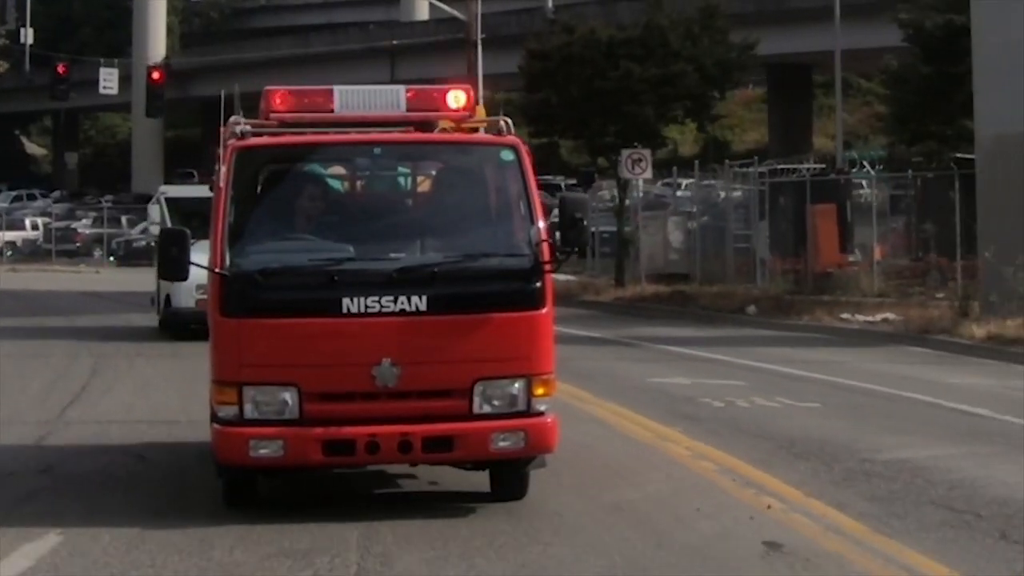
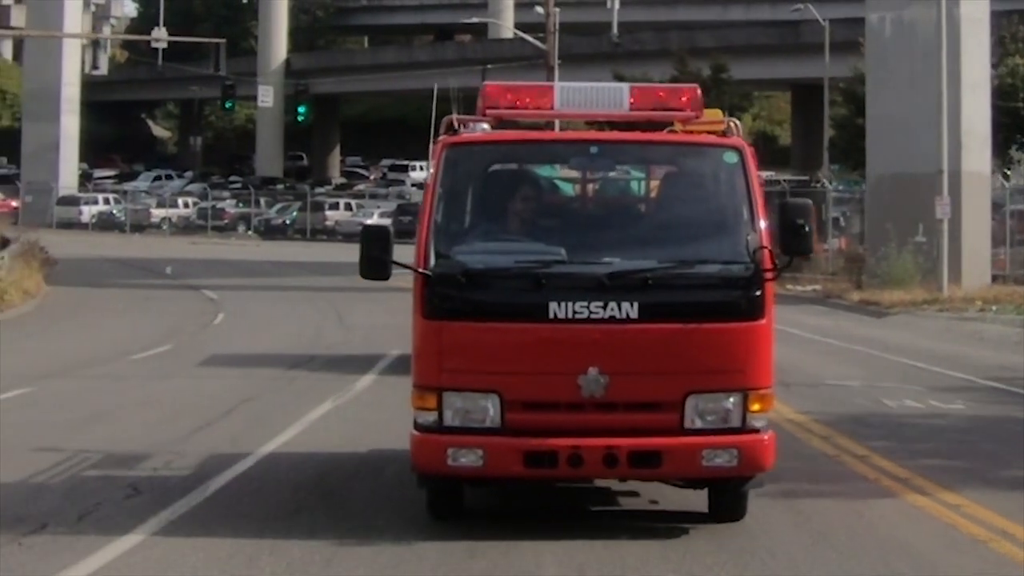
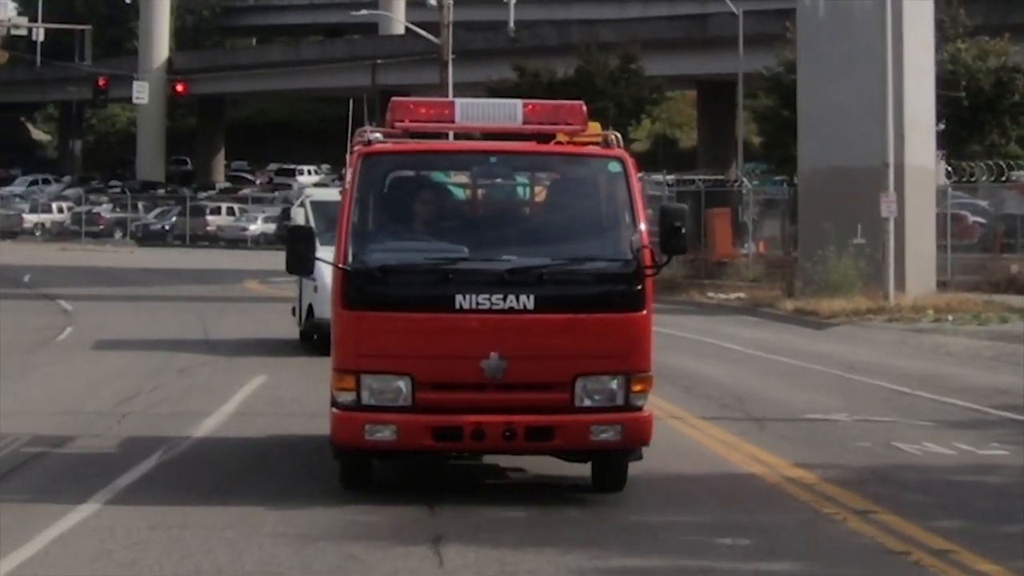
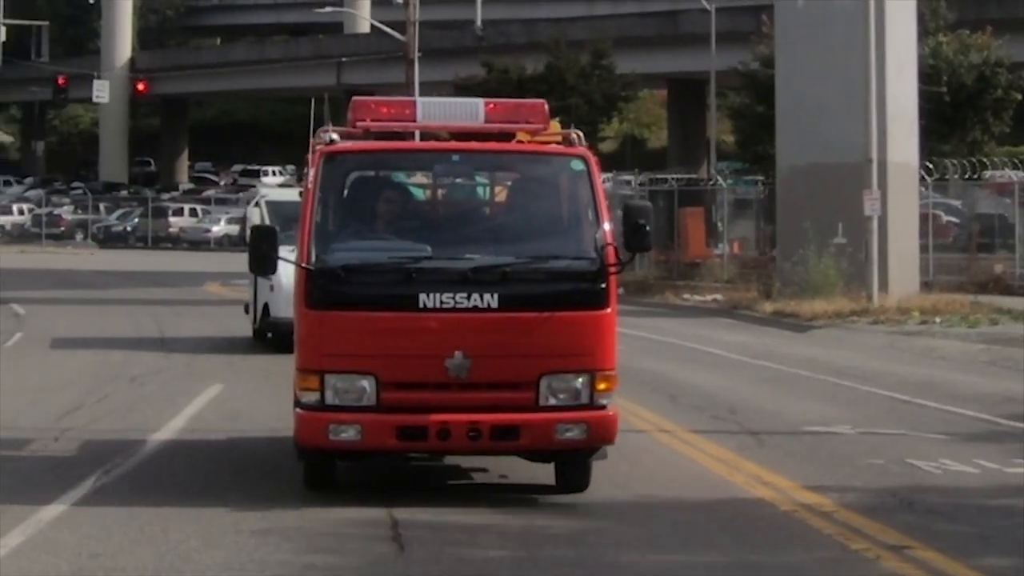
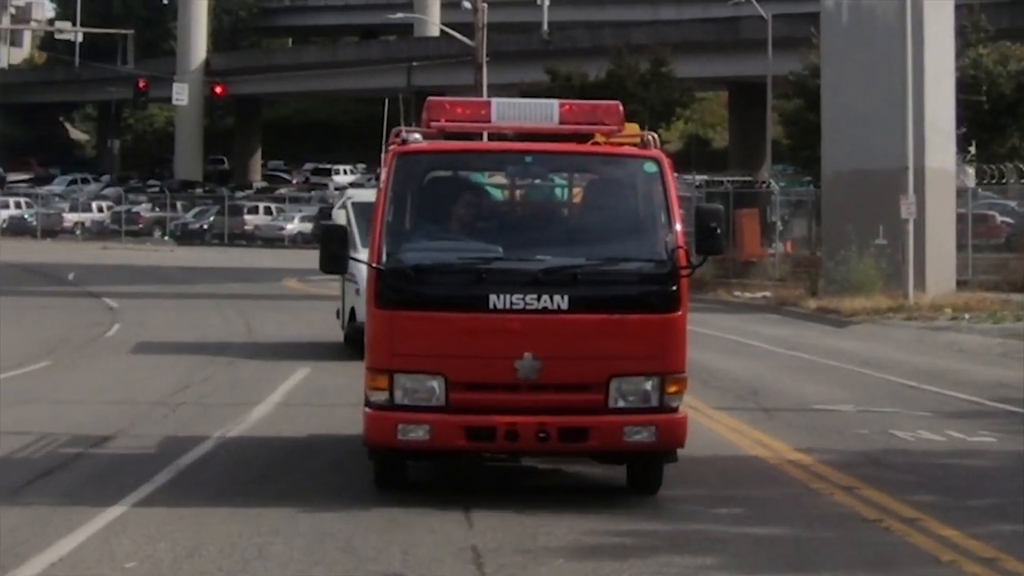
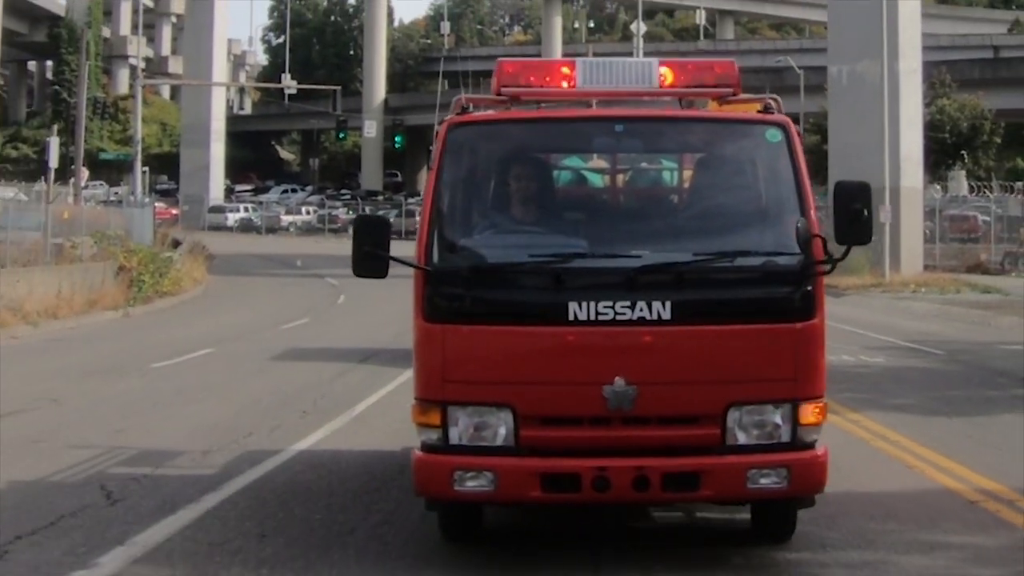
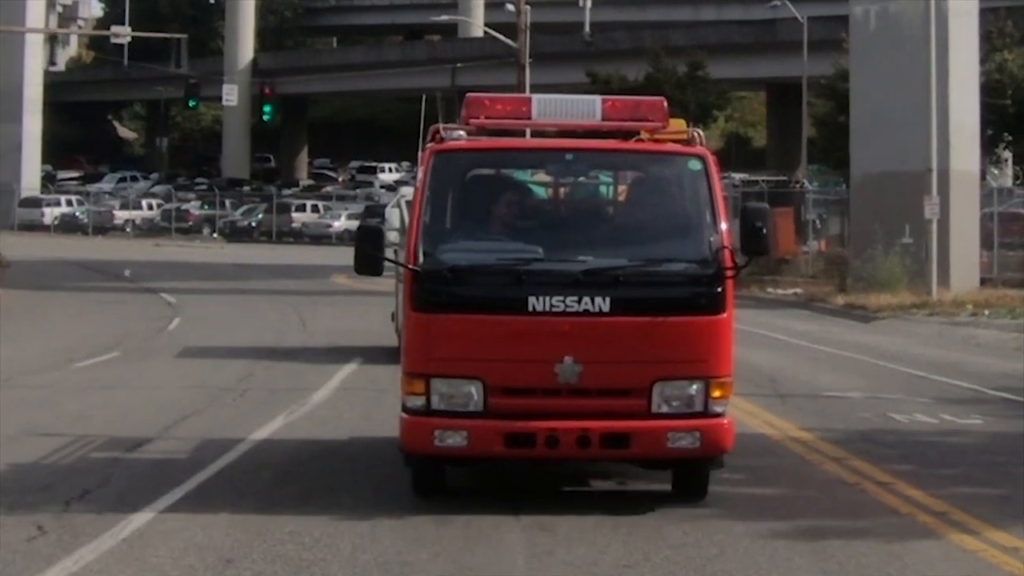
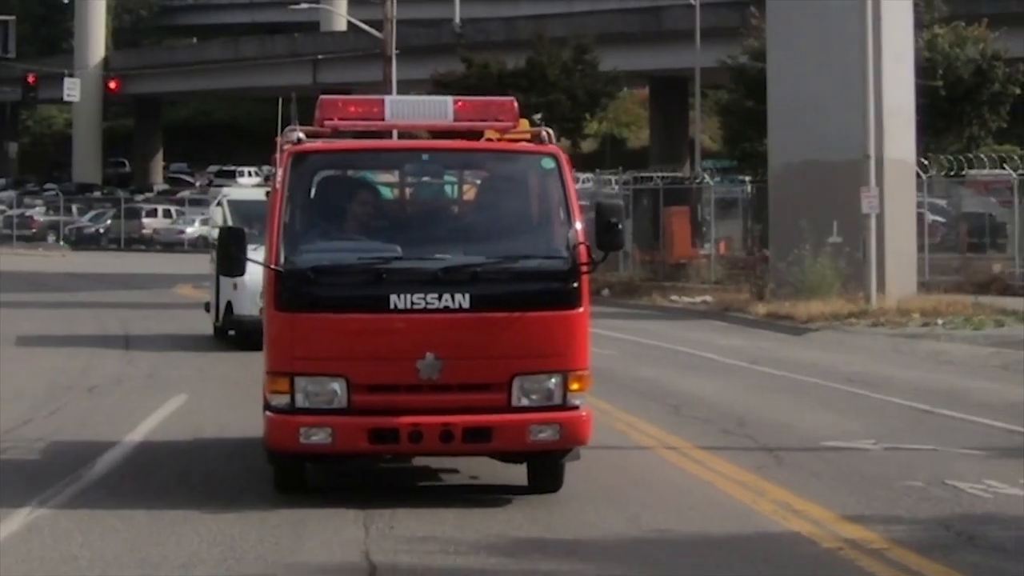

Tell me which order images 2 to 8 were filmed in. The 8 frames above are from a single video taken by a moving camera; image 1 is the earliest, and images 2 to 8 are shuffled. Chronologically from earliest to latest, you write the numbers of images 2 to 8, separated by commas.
8, 4, 3, 5, 7, 2, 6
